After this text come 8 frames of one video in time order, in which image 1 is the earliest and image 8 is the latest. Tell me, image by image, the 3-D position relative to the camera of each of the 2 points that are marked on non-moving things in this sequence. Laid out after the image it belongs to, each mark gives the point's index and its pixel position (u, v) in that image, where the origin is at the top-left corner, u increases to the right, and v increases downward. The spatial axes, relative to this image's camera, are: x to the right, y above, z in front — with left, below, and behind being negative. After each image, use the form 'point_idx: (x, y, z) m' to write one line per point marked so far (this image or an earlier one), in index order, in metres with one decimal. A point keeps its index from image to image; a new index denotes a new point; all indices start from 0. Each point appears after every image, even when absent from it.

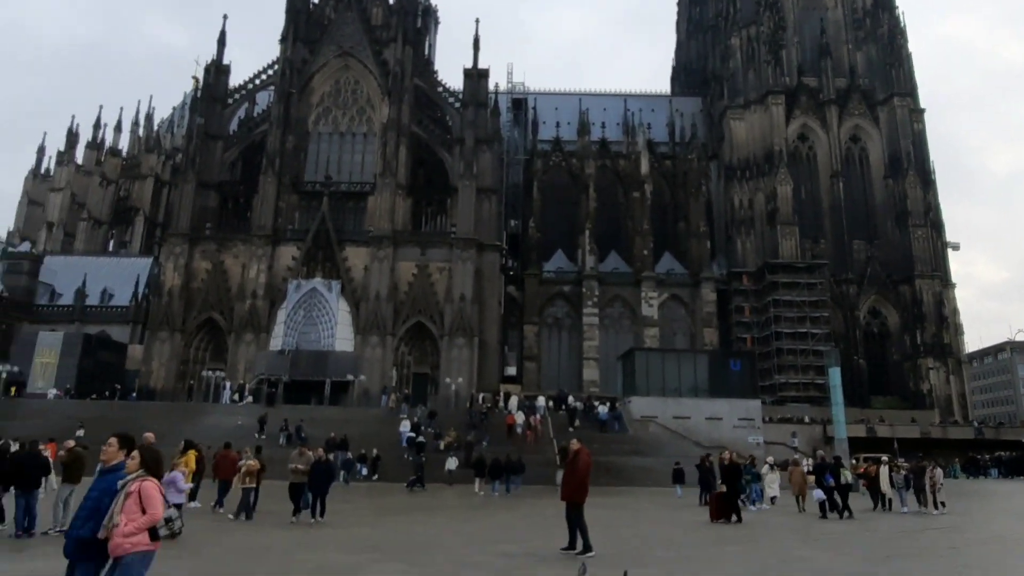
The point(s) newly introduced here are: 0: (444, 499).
0: (-2.3, -6.0, +19.6) m
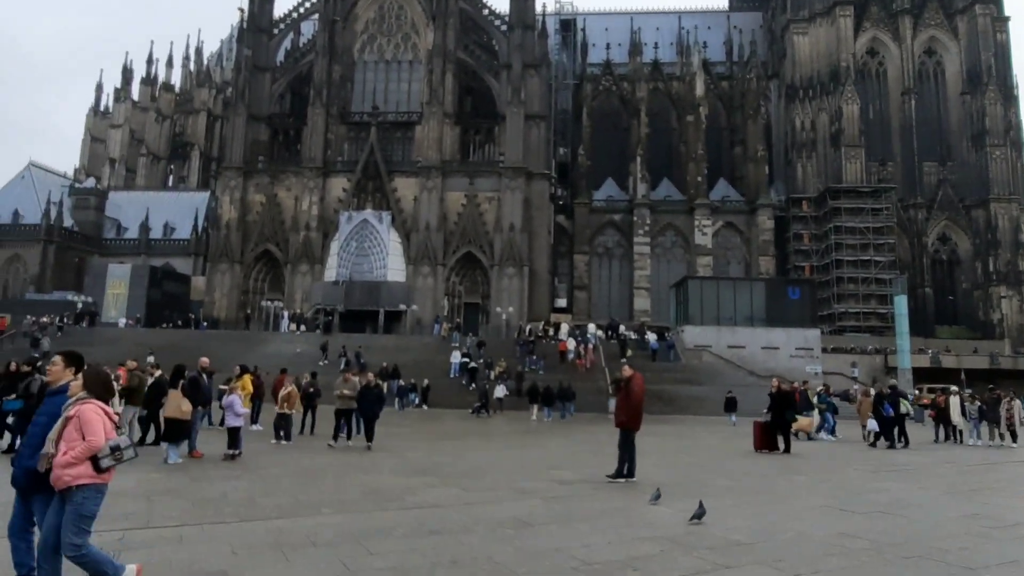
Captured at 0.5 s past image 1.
0: (-0.8, -3.9, +20.0) m
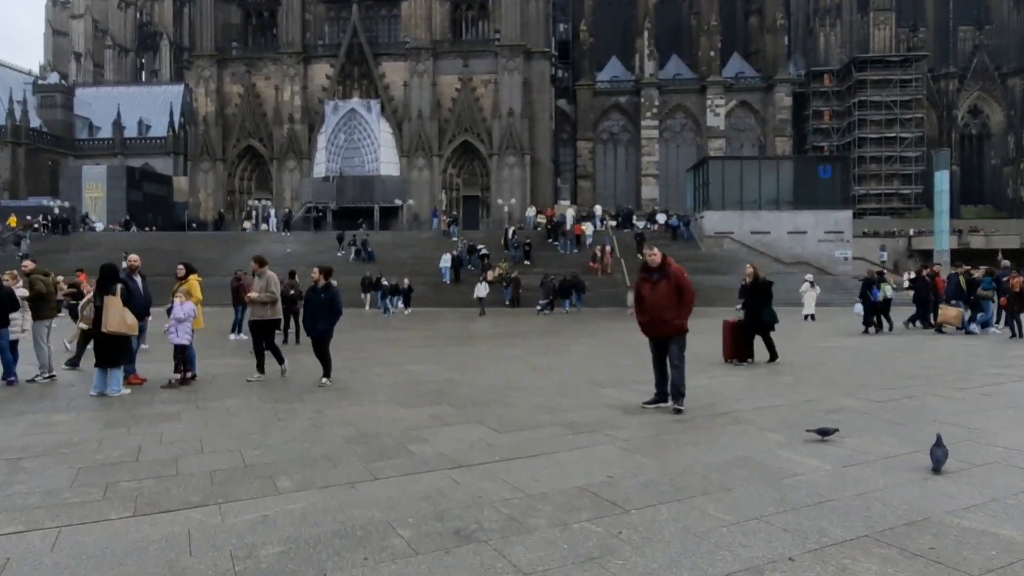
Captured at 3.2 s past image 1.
0: (-0.4, -0.9, +17.7) m
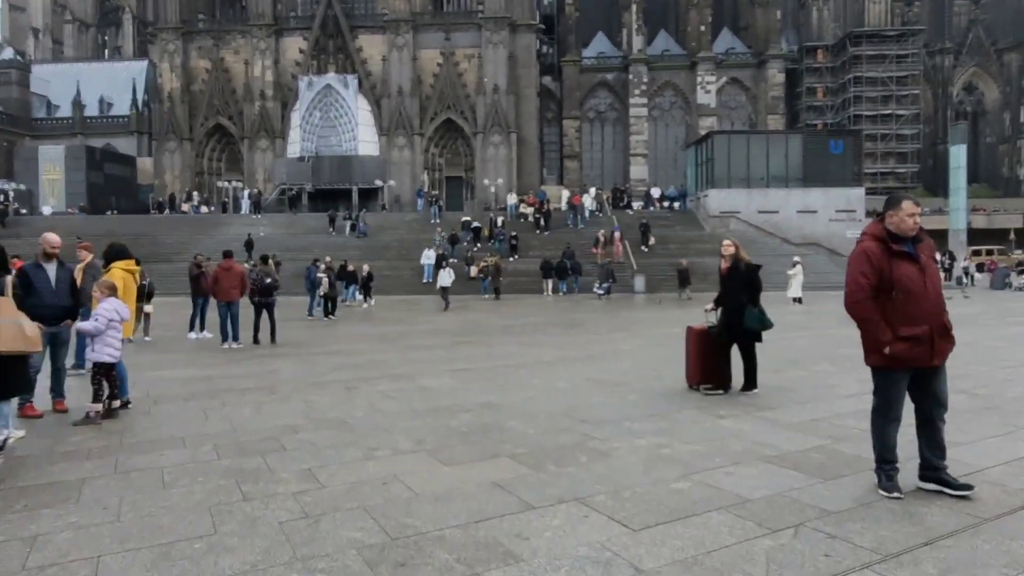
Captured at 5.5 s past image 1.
0: (-0.2, -0.6, +15.4) m
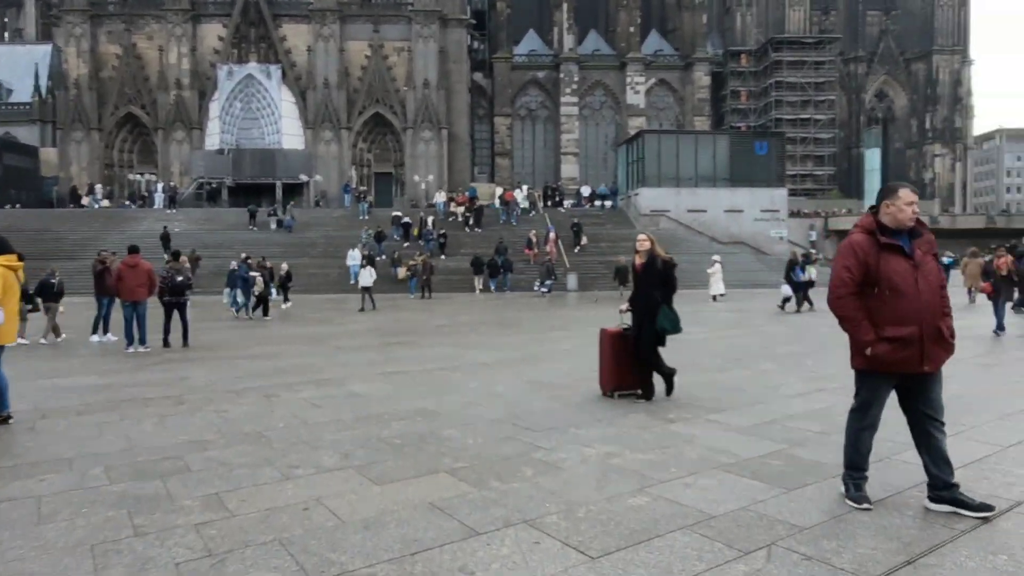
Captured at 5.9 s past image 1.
0: (-1.7, -0.6, +15.0) m
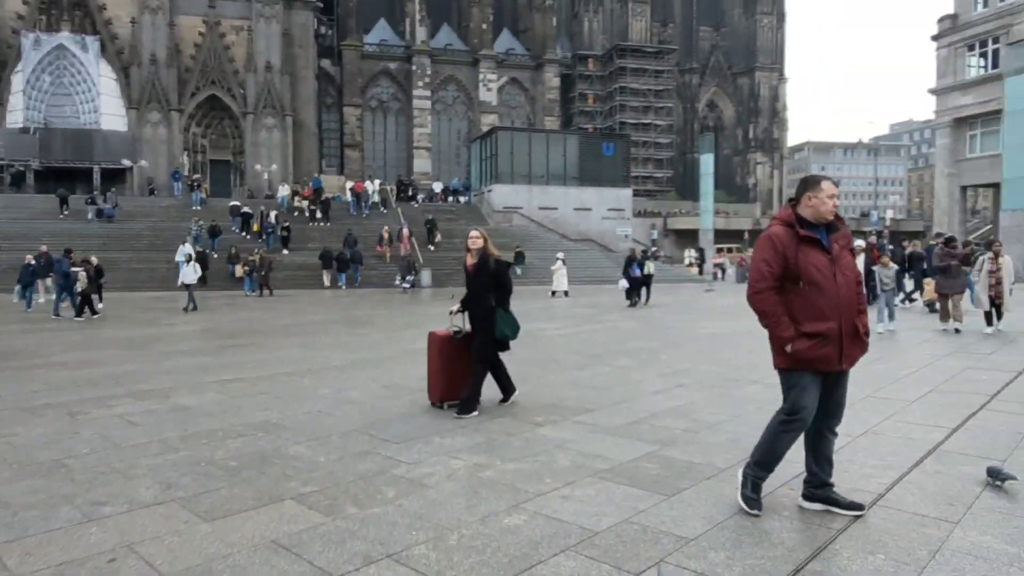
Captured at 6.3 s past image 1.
0: (-4.7, -0.5, +13.9) m
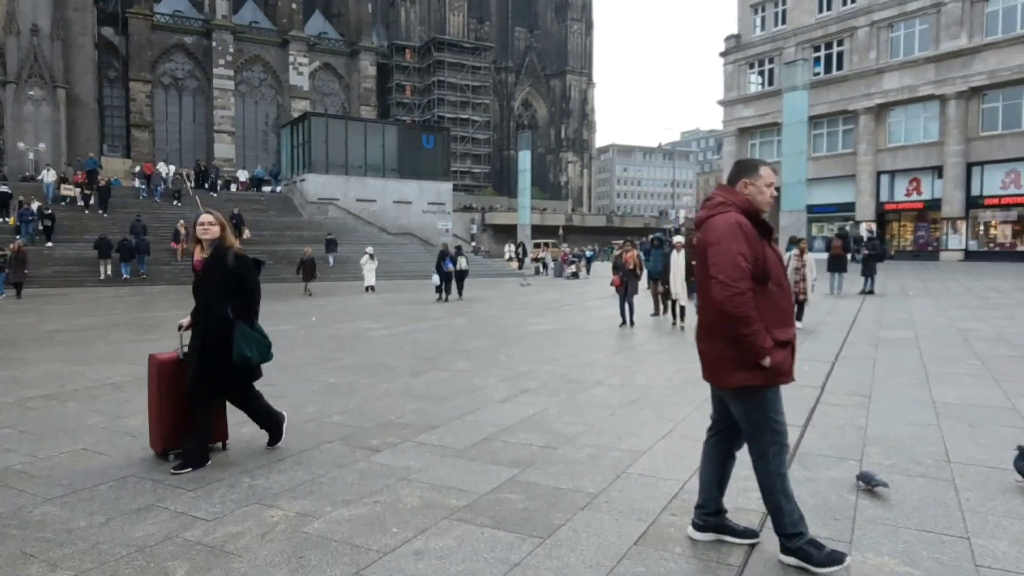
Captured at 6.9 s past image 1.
0: (-7.9, -0.5, +11.6) m
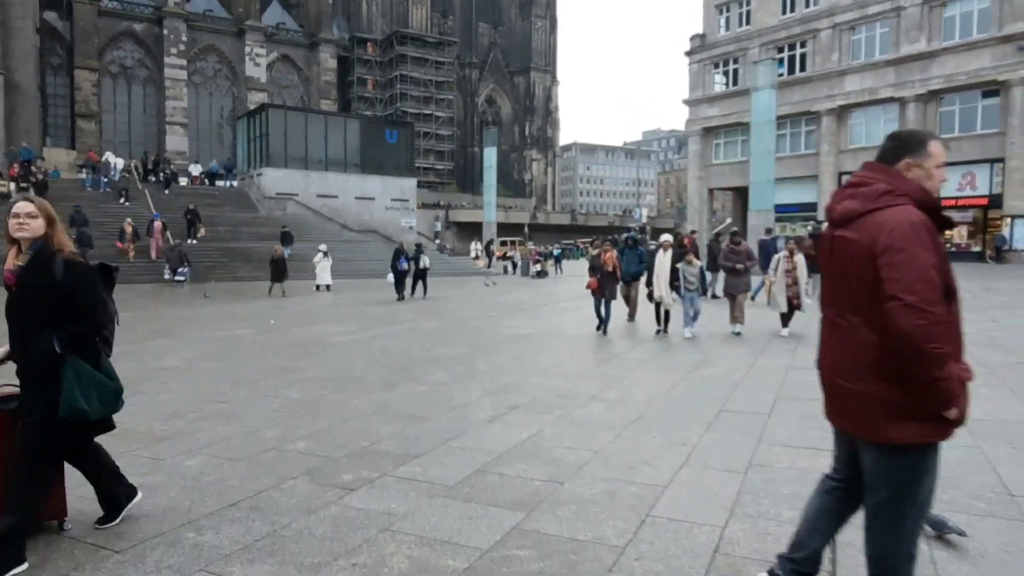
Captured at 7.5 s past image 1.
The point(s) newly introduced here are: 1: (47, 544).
0: (-8.3, -0.5, +10.6) m
1: (-1.8, -1.0, +2.7) m
